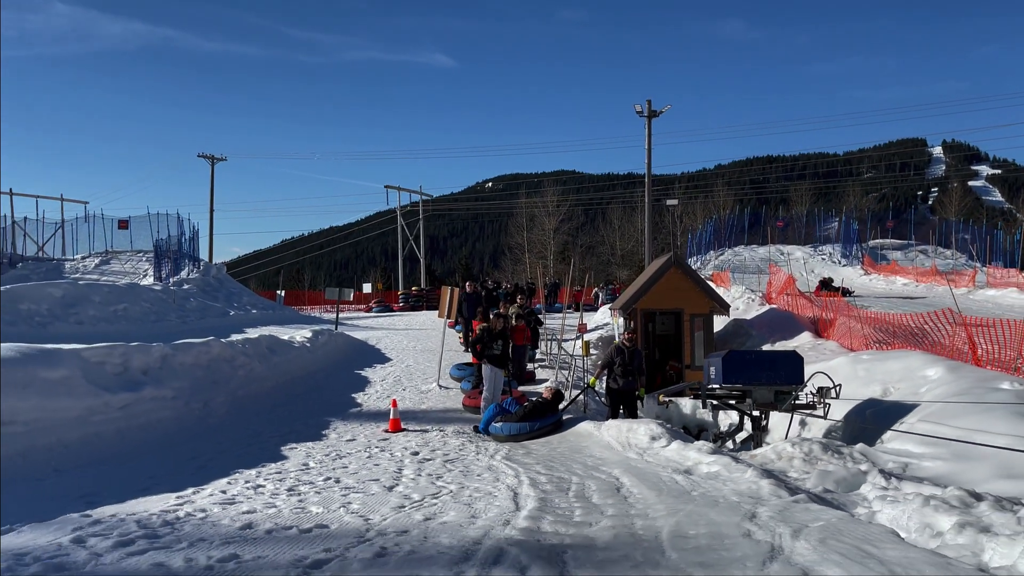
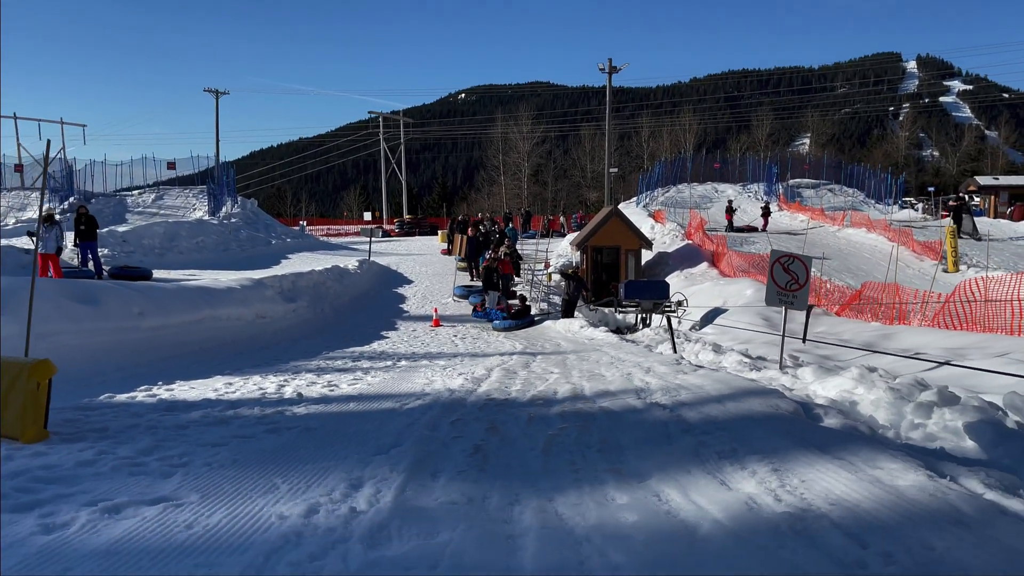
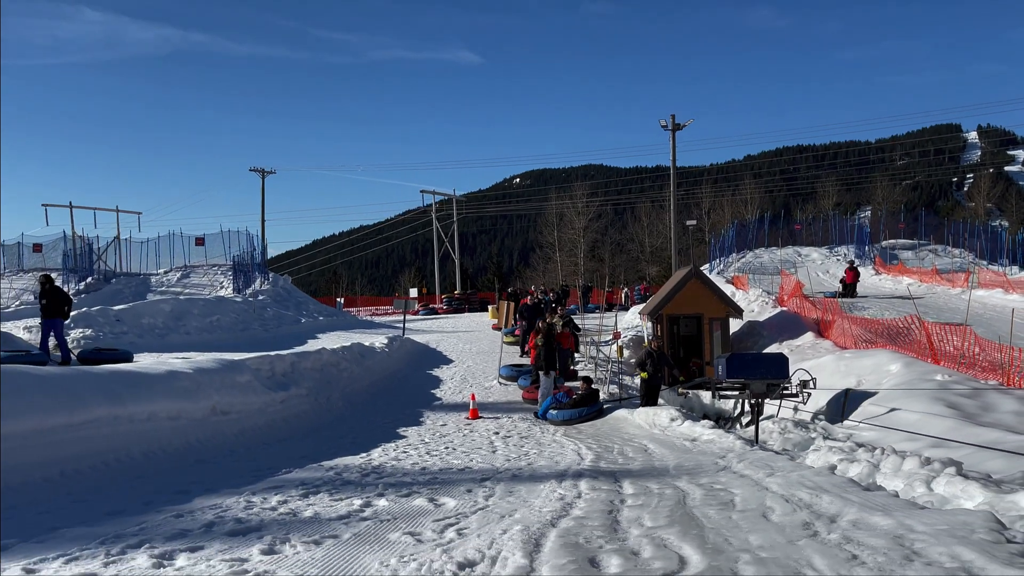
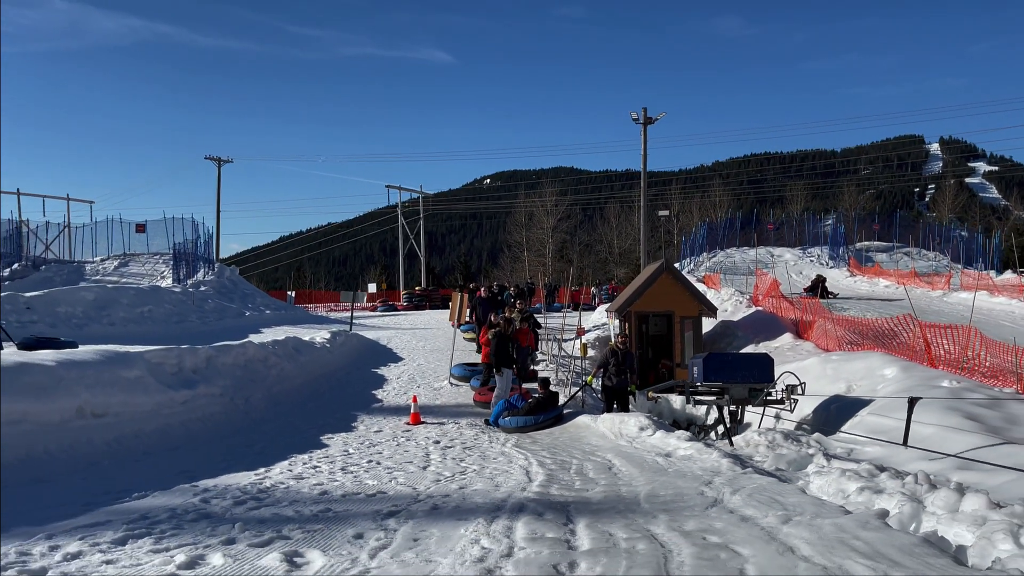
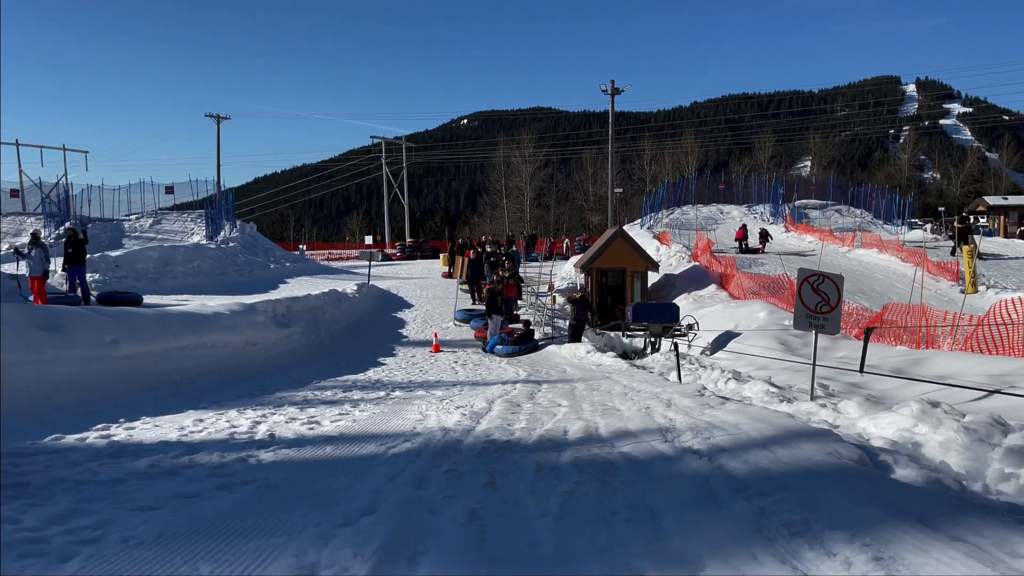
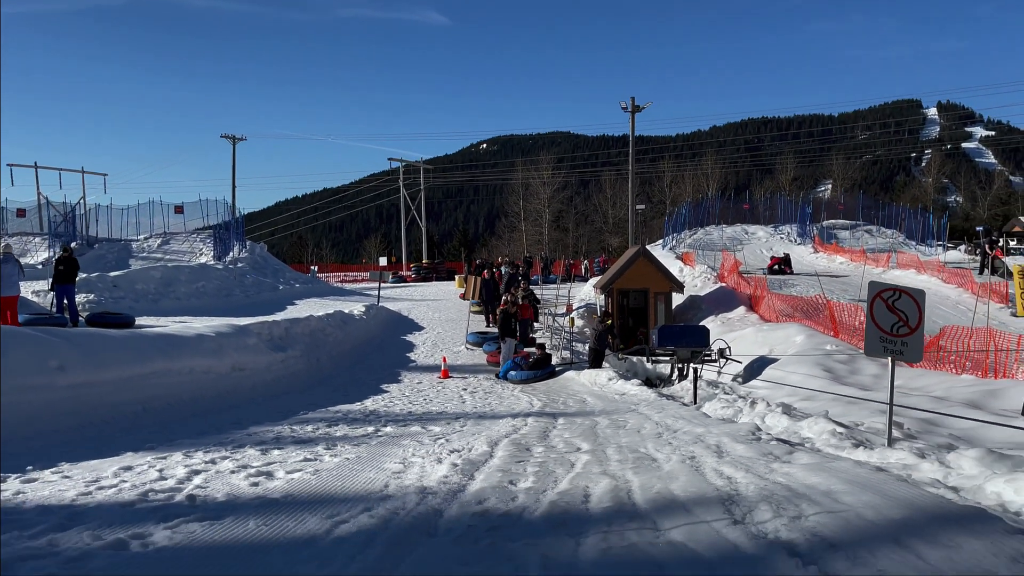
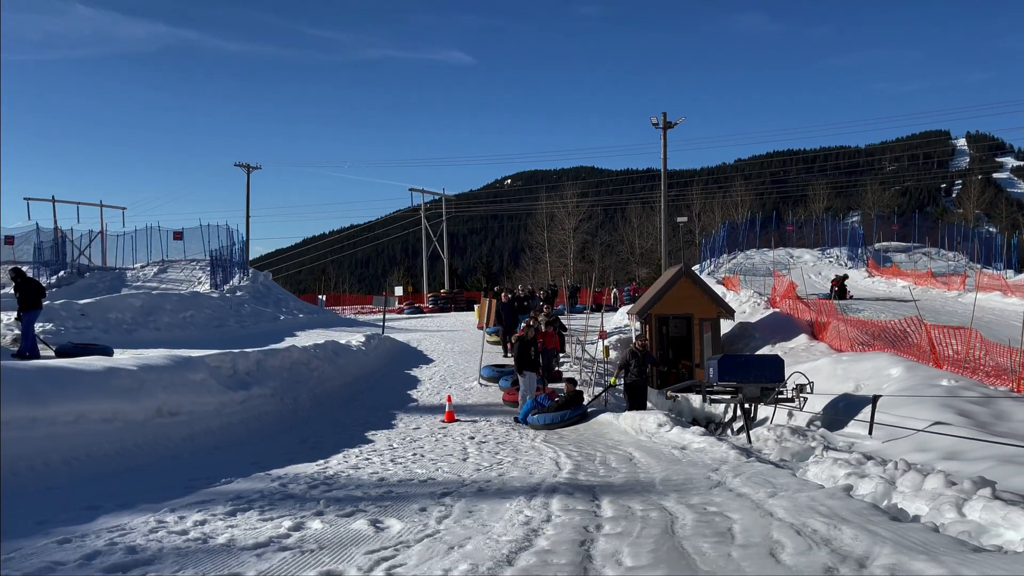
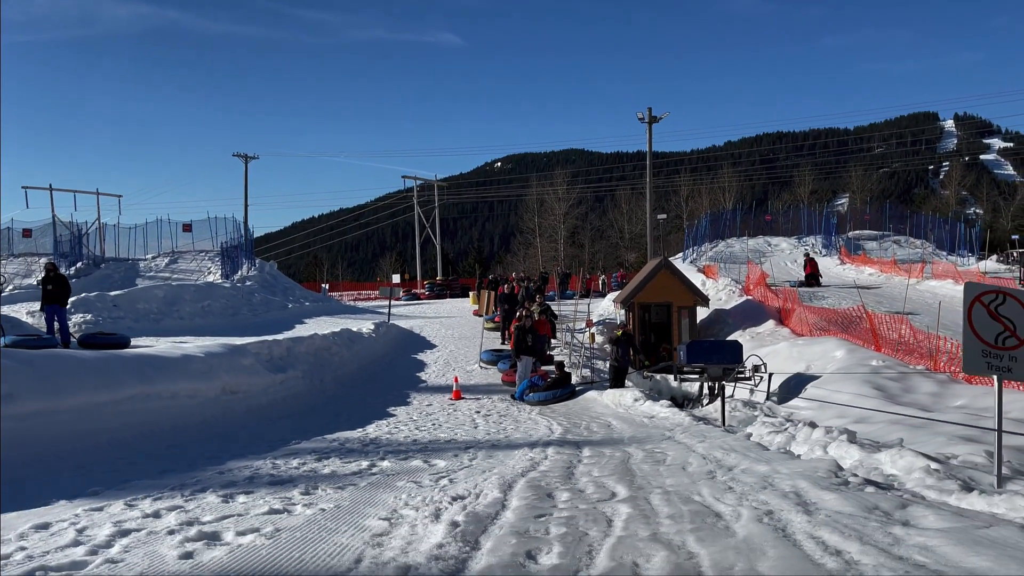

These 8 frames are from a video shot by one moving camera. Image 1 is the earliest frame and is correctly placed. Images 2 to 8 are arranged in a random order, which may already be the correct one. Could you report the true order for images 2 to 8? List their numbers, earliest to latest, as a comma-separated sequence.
4, 7, 3, 8, 6, 5, 2
